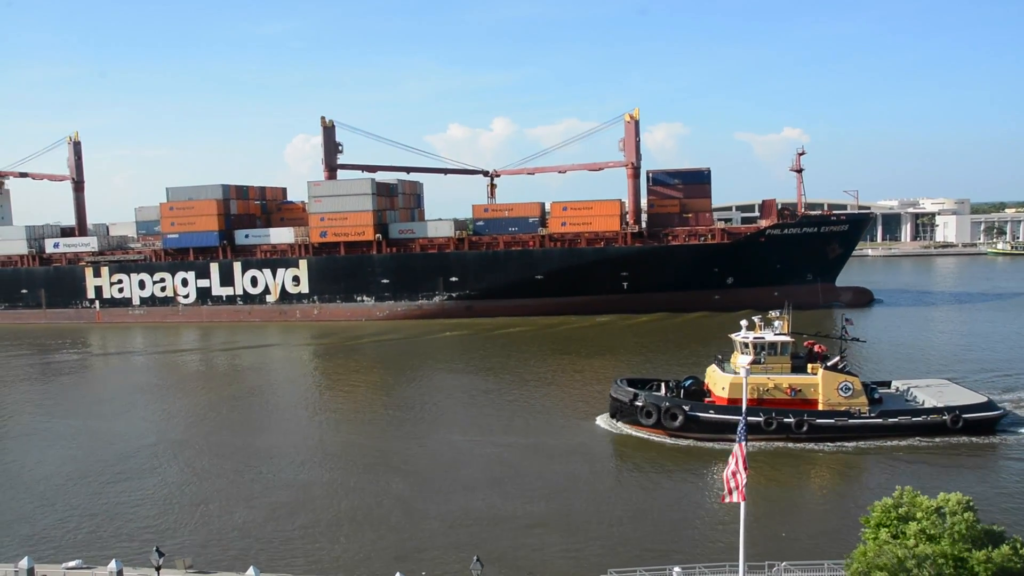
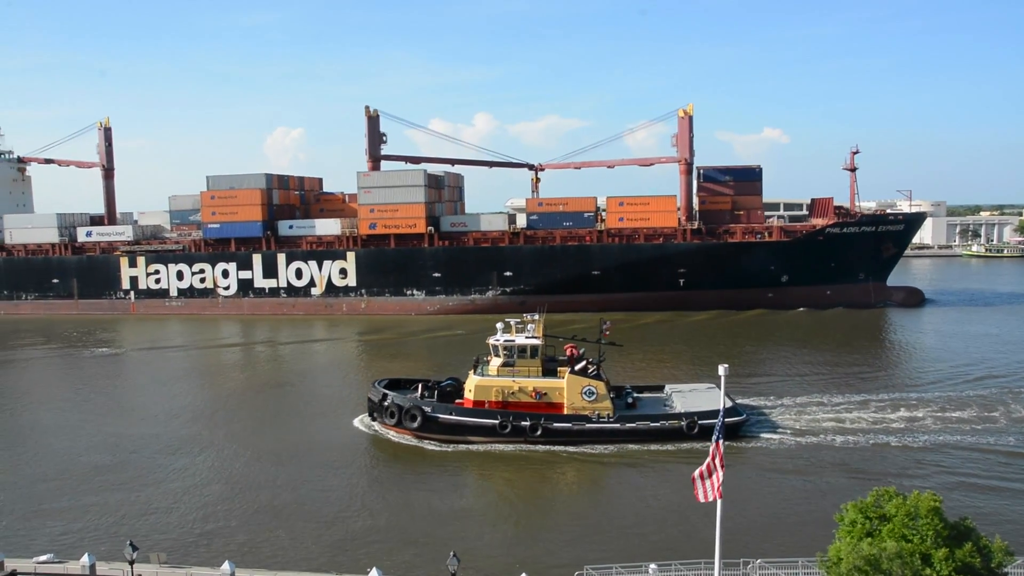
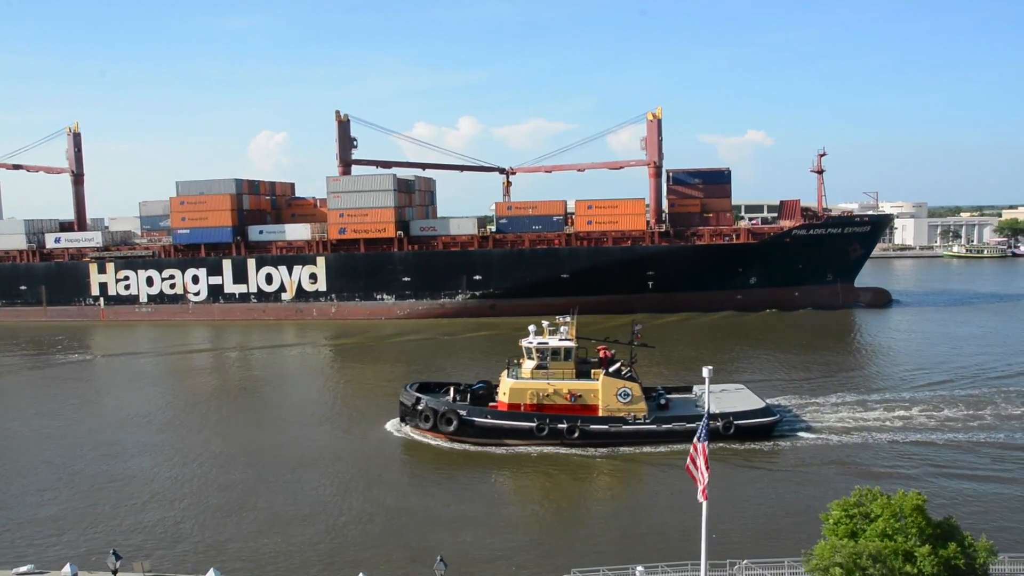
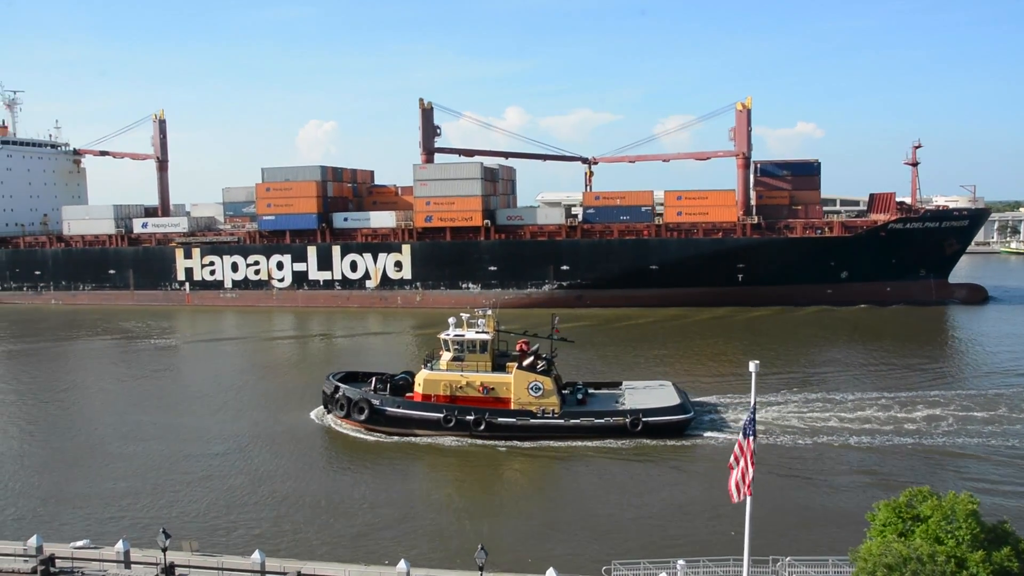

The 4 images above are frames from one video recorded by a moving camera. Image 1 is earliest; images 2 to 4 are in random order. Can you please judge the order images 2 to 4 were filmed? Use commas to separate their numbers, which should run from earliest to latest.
3, 2, 4
